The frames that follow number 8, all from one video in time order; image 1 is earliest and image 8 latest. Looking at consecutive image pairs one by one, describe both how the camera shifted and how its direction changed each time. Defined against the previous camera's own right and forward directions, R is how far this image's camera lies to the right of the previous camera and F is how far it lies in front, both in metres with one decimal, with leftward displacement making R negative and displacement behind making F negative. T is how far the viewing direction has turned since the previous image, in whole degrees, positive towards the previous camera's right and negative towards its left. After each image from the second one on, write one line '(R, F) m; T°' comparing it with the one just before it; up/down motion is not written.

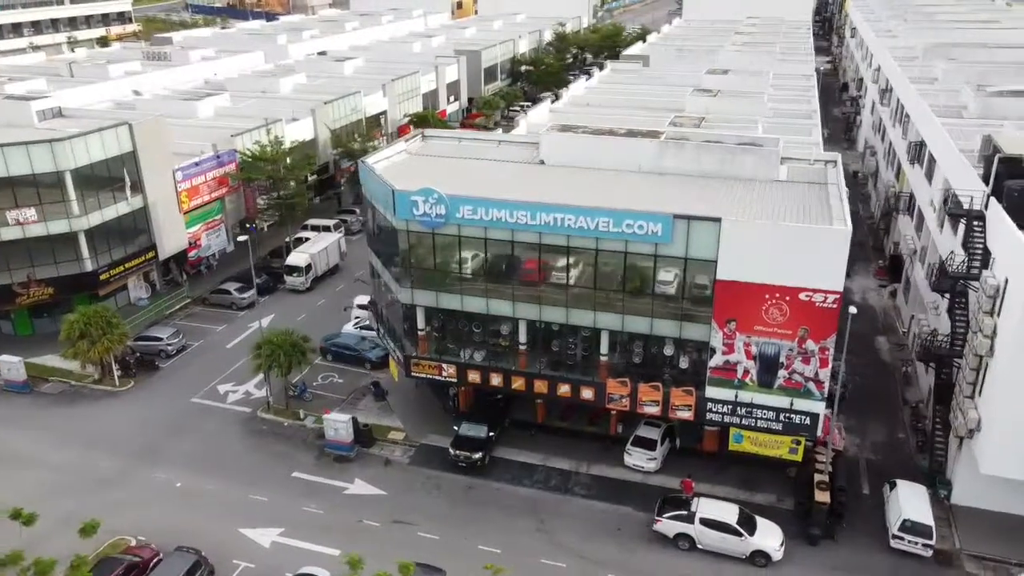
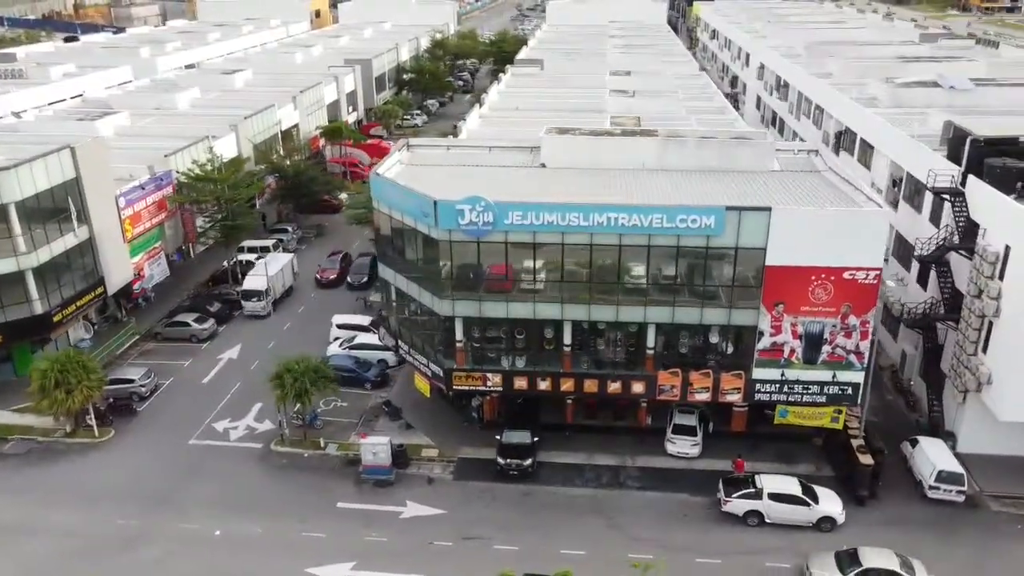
(-7.3, +0.8) m; +11°
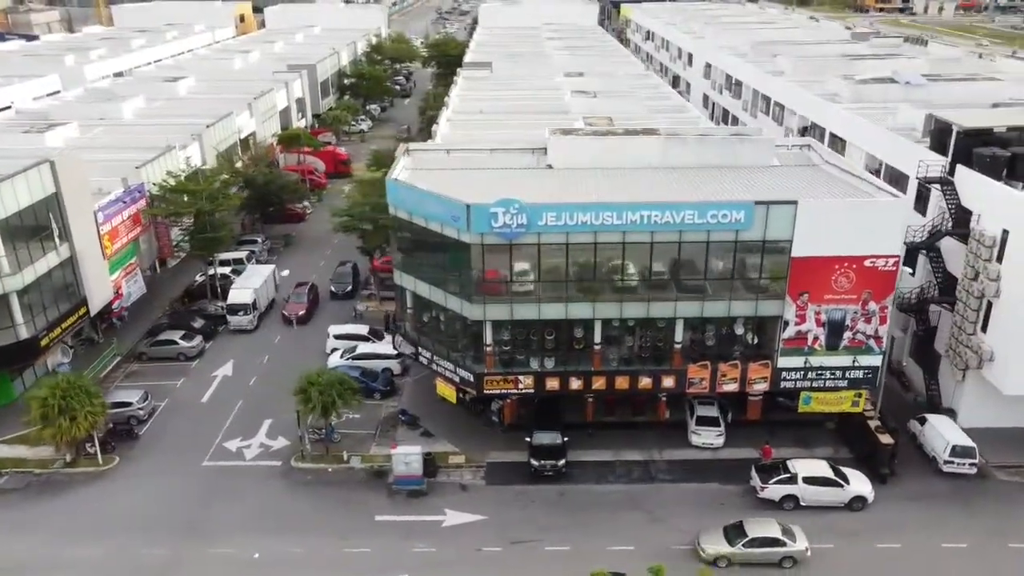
(-4.1, +0.2) m; +6°
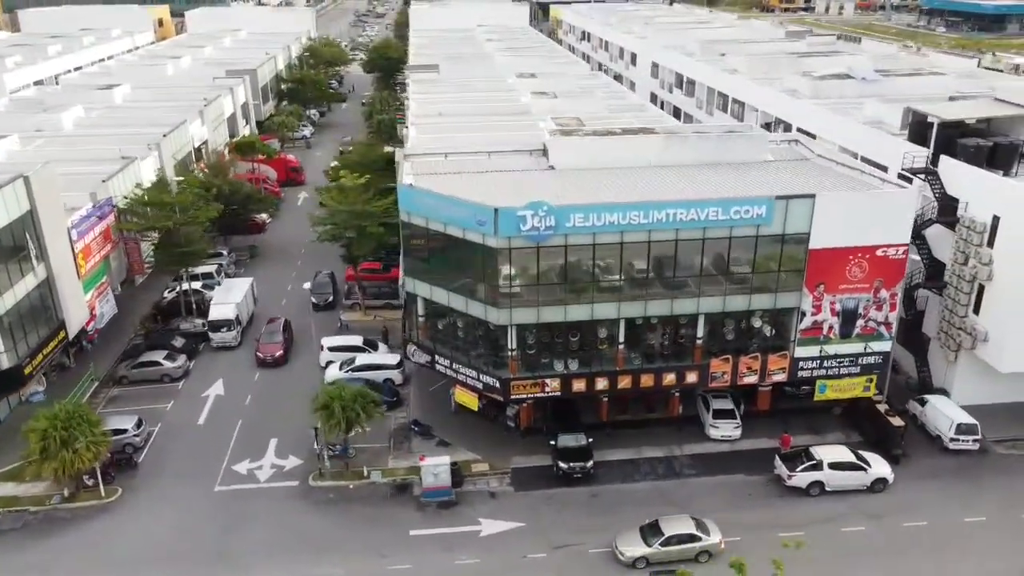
(-3.8, +0.5) m; +6°
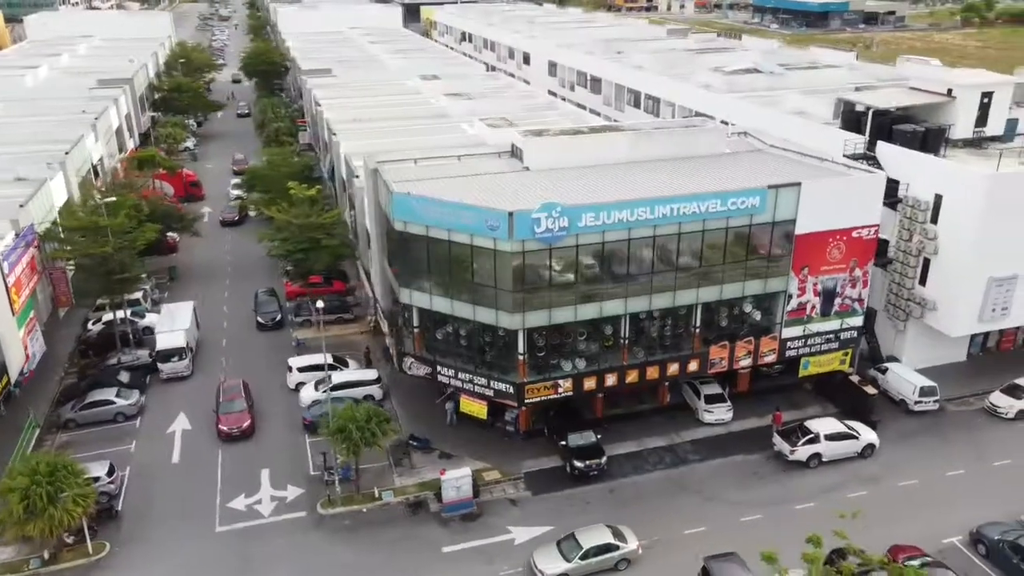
(-5.4, +0.8) m; +10°
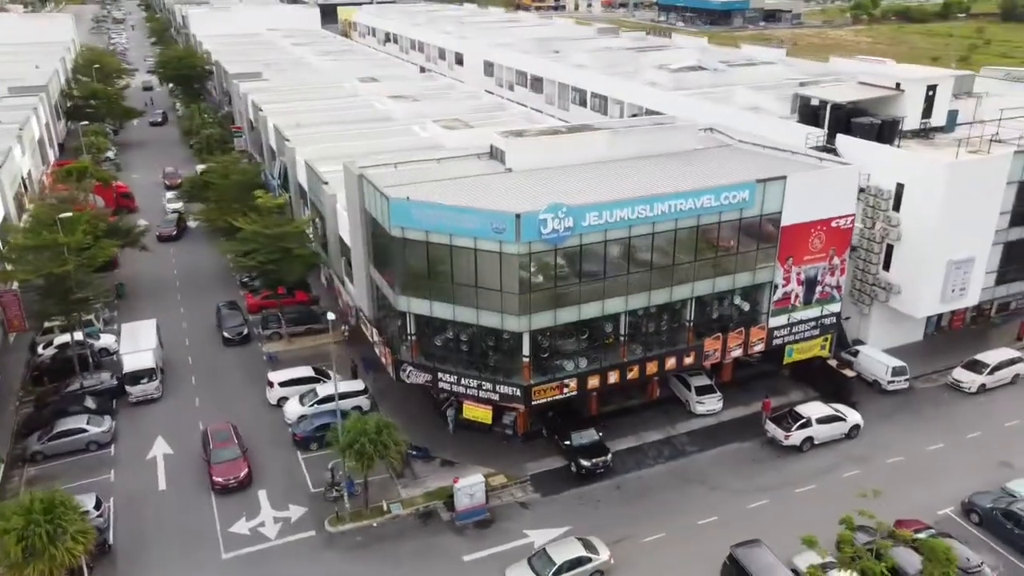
(-3.2, +0.4) m; +6°
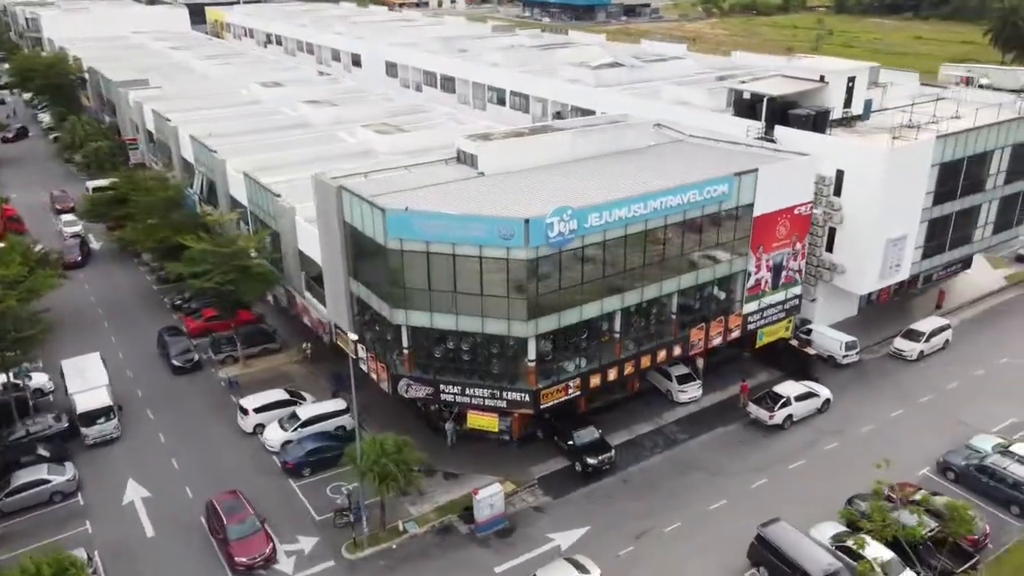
(-4.7, +0.6) m; +9°
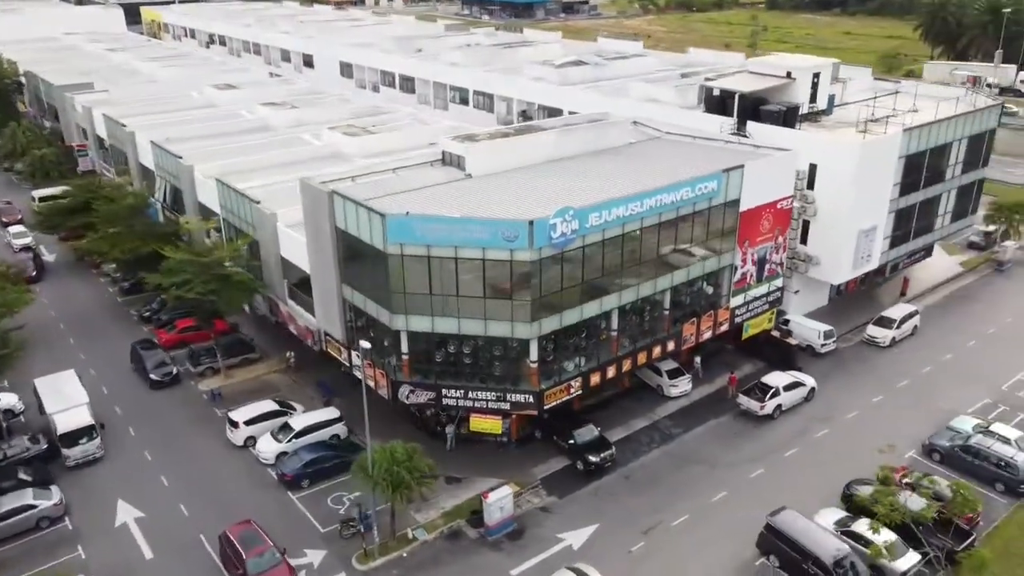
(-2.1, +0.2) m; +4°
